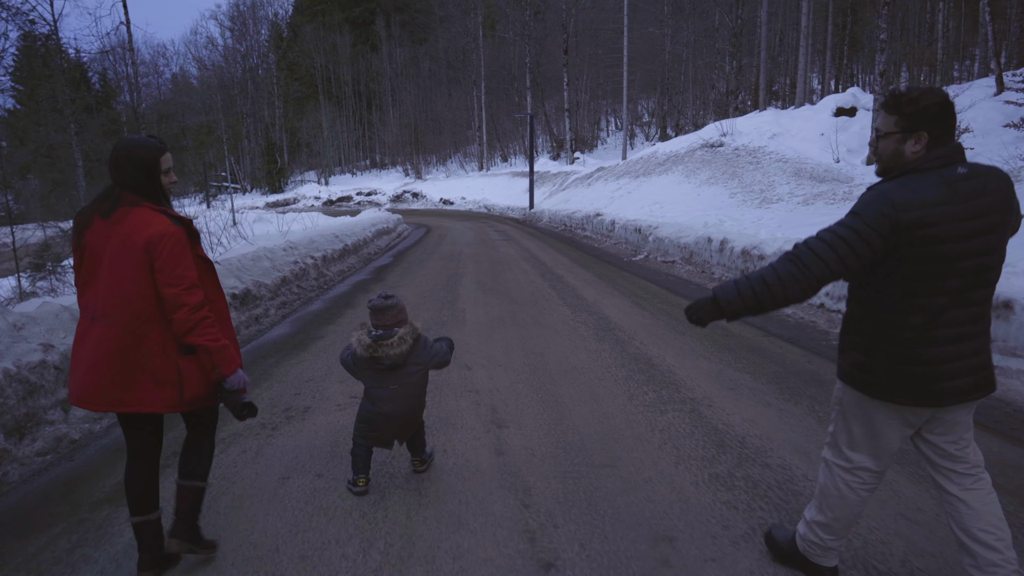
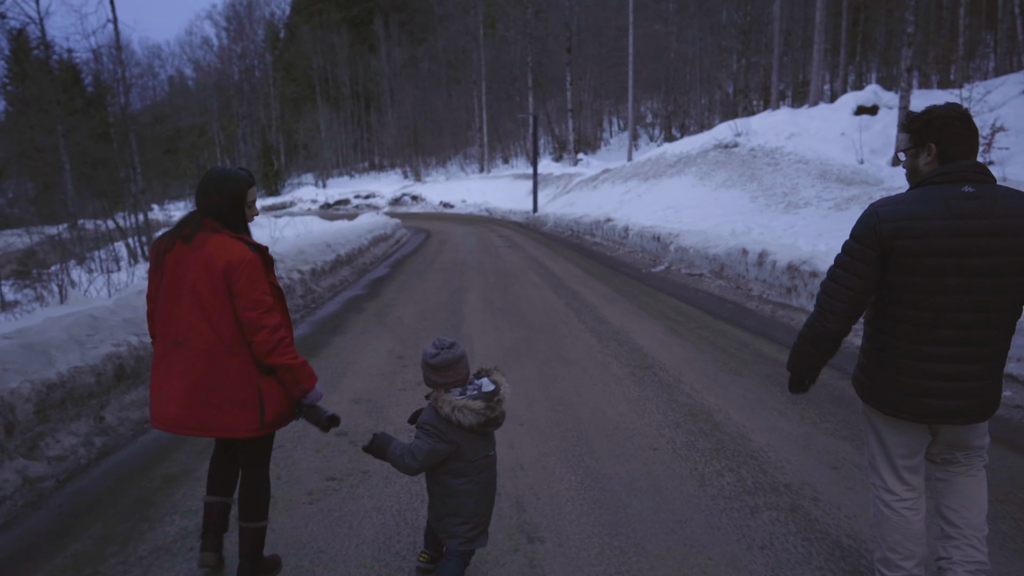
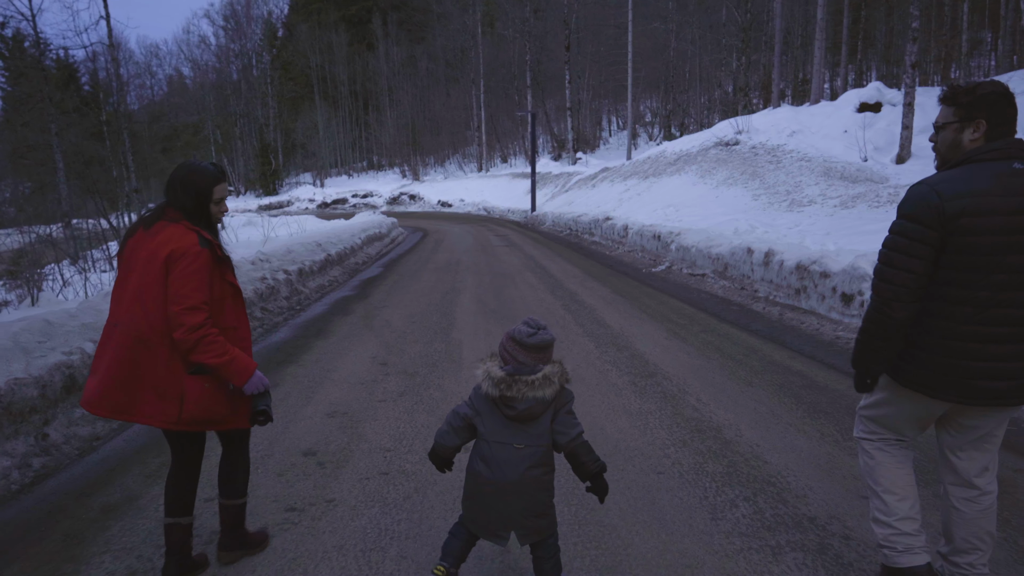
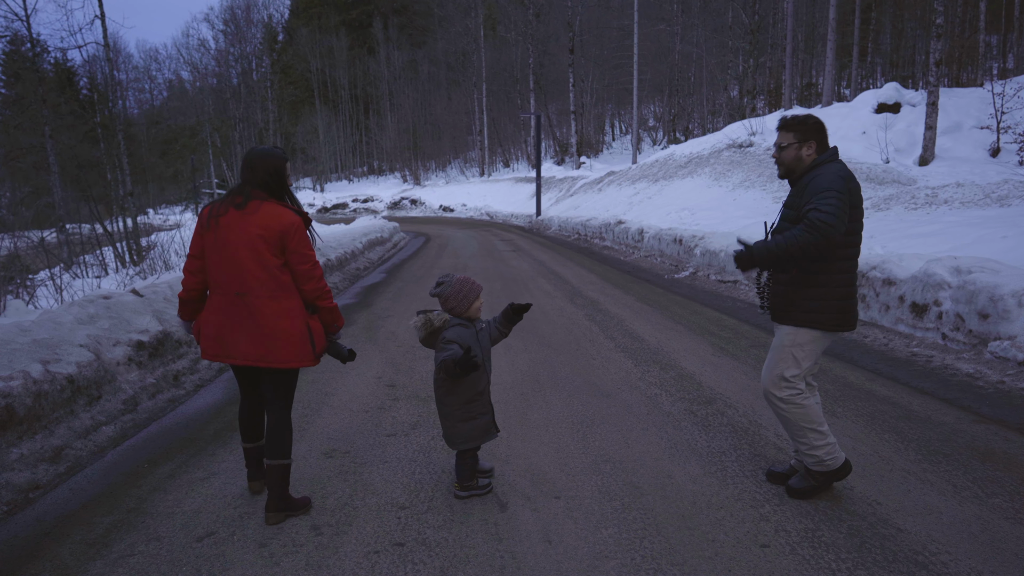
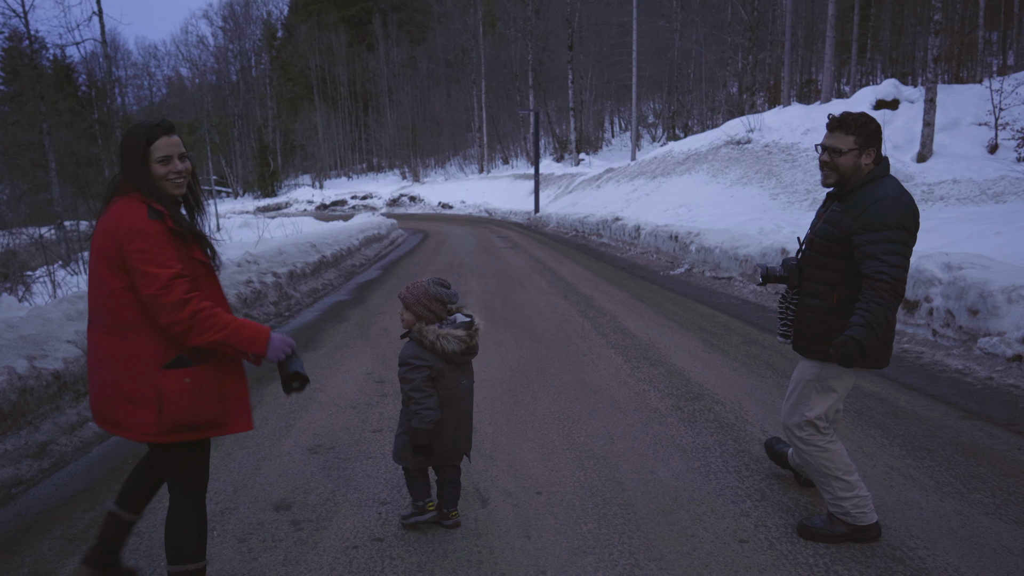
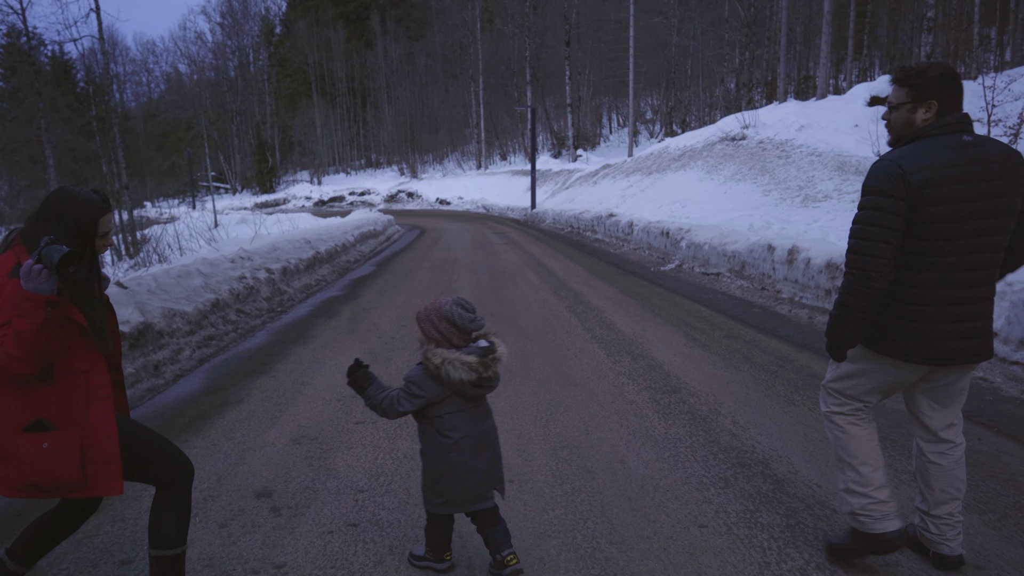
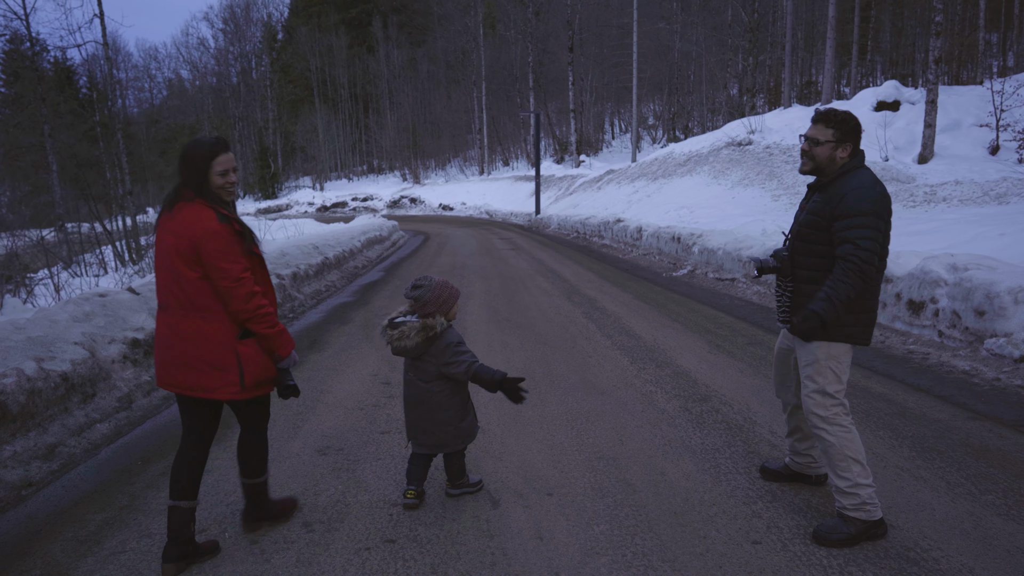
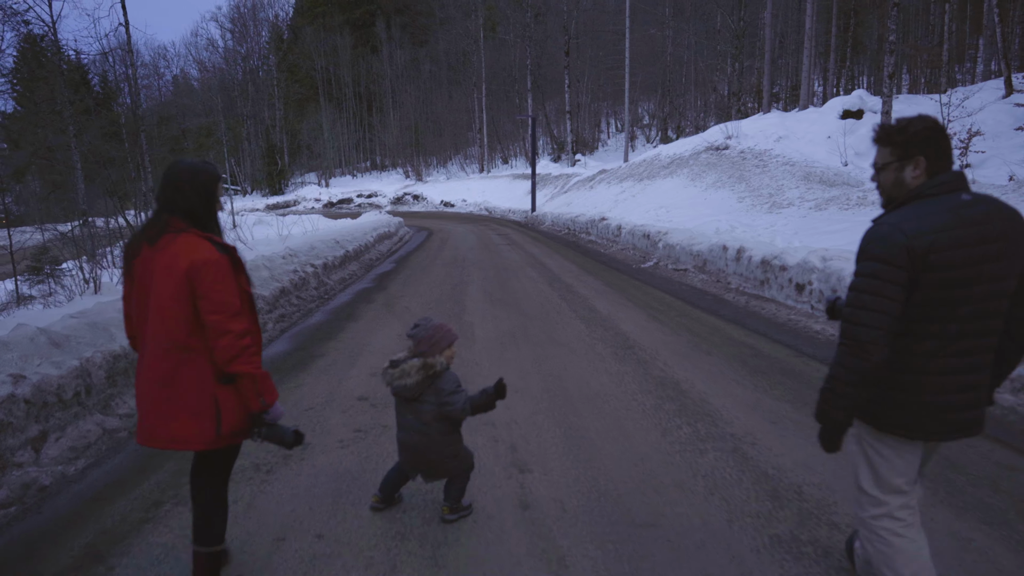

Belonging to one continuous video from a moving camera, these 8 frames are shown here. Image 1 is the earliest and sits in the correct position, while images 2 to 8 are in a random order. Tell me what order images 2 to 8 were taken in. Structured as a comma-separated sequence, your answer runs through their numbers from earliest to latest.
8, 2, 3, 6, 5, 7, 4
